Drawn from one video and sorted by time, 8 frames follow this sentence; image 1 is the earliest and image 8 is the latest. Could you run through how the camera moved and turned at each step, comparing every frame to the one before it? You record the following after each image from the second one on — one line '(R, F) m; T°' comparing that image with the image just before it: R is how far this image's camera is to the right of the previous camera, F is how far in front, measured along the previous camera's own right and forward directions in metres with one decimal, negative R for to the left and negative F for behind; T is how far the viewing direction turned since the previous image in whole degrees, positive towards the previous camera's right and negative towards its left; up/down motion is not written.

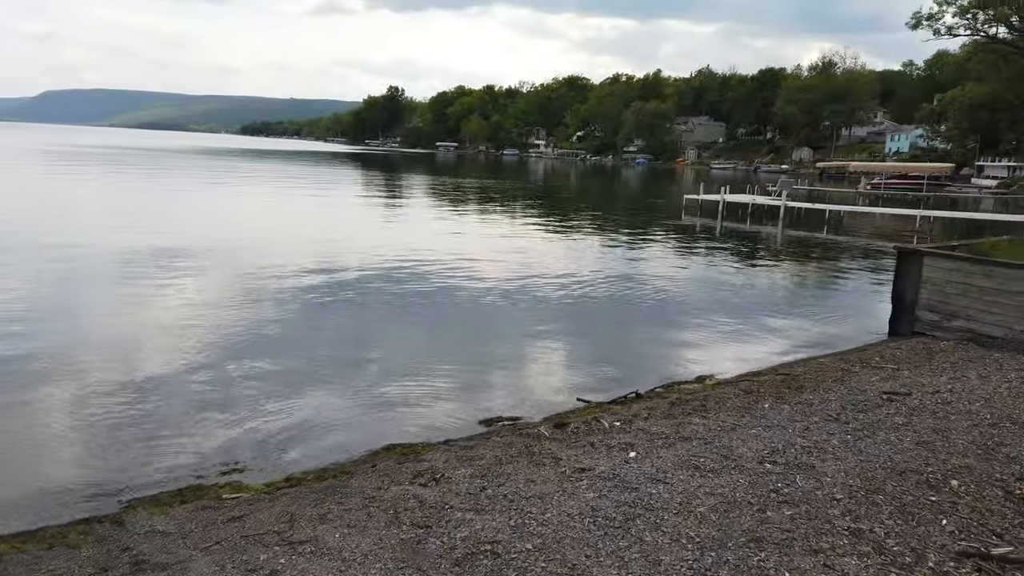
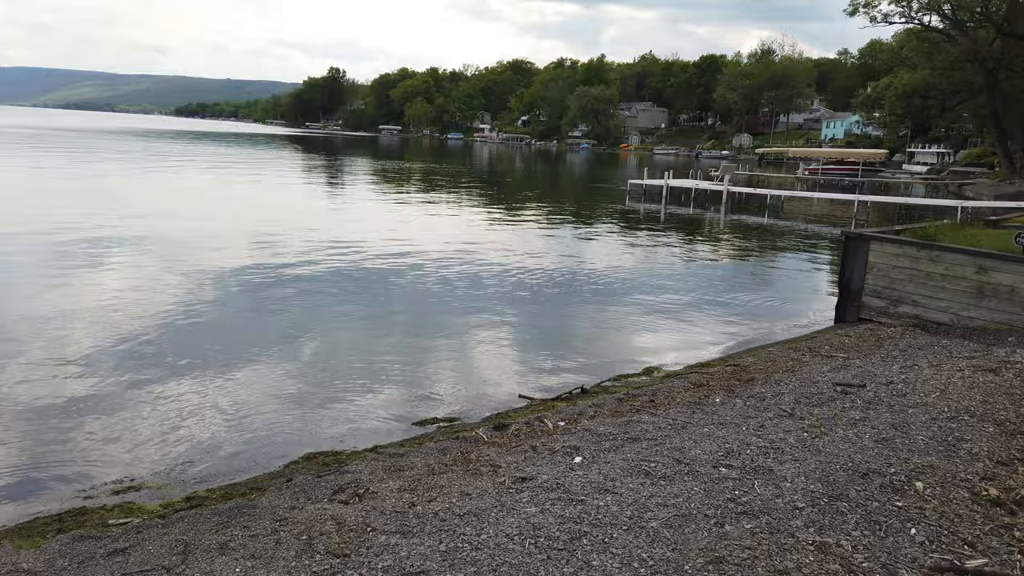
(+0.1, +0.4) m; +4°
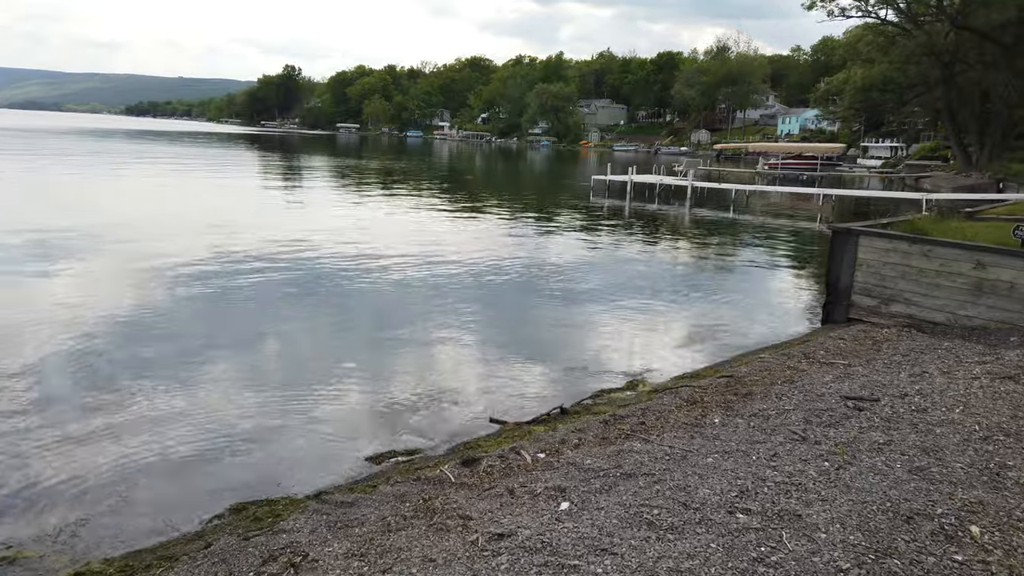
(0.0, +0.7) m; +3°
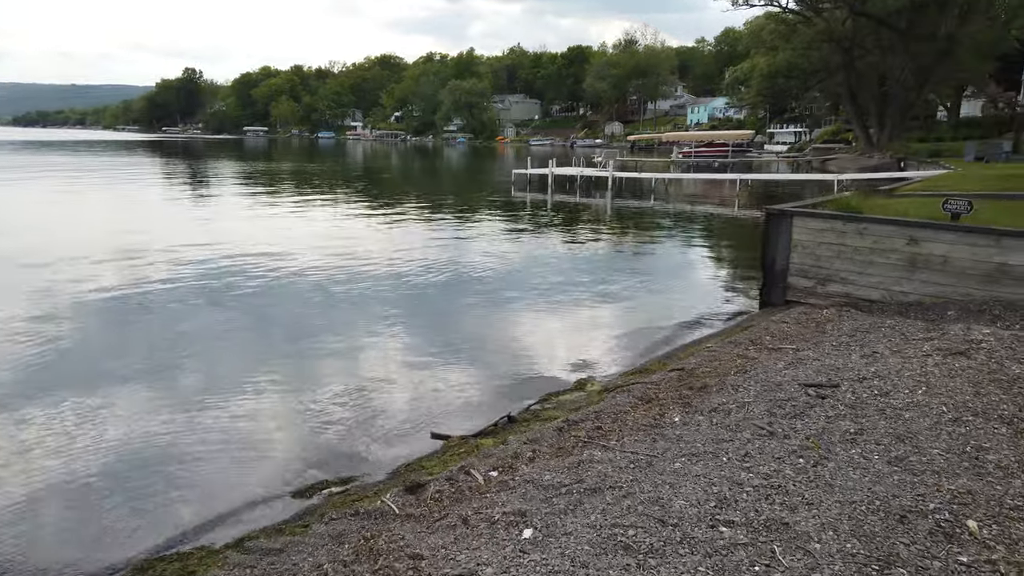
(-0.1, +0.4) m; +6°
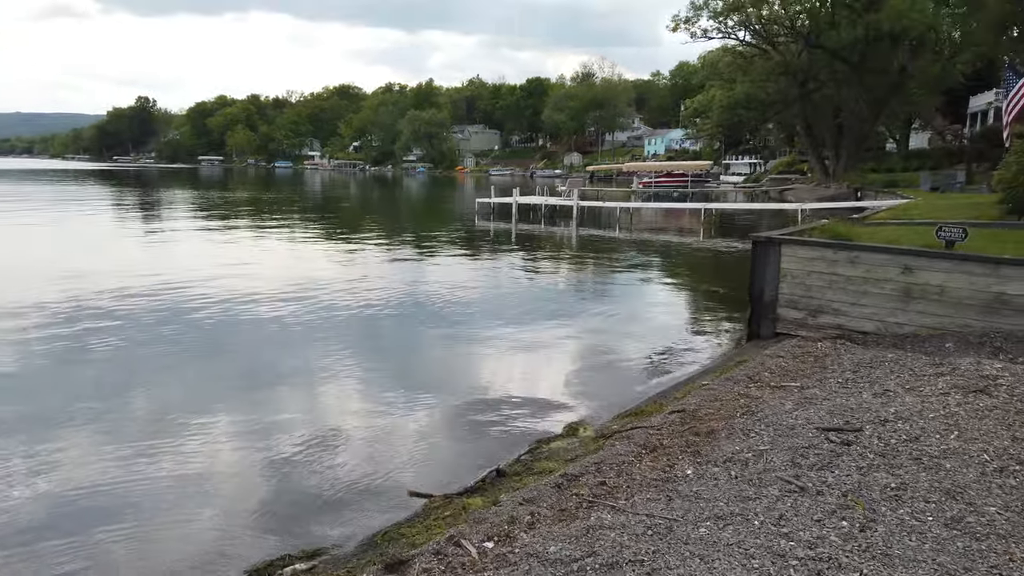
(-0.2, +0.5) m; +3°
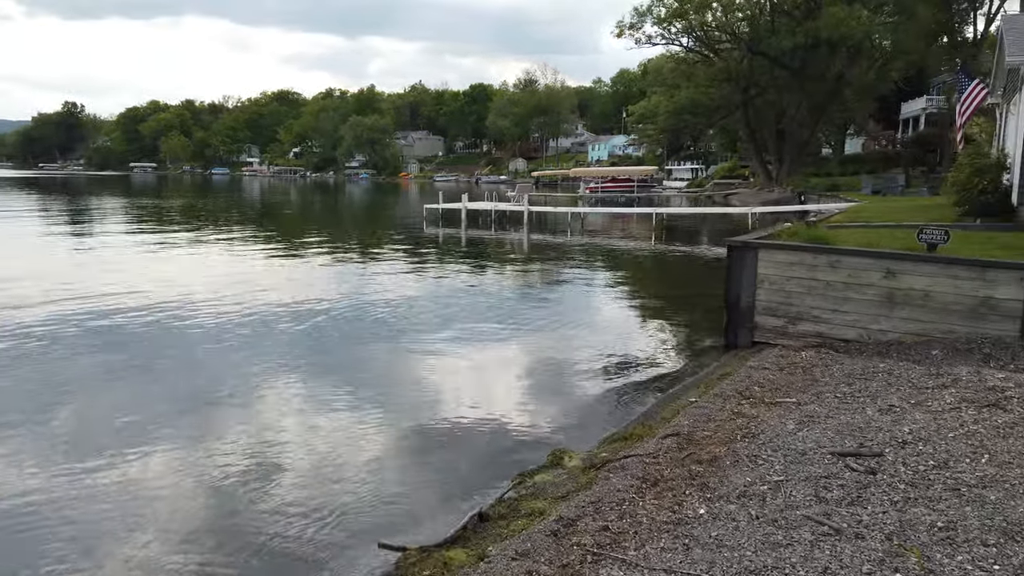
(-0.2, +0.5) m; +4°
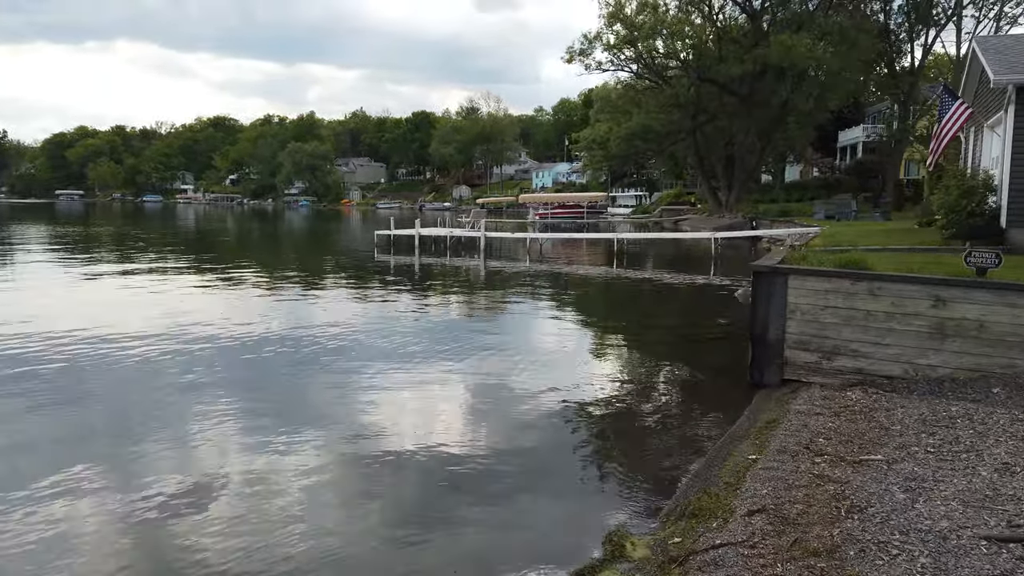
(-0.5, +1.0) m; +4°
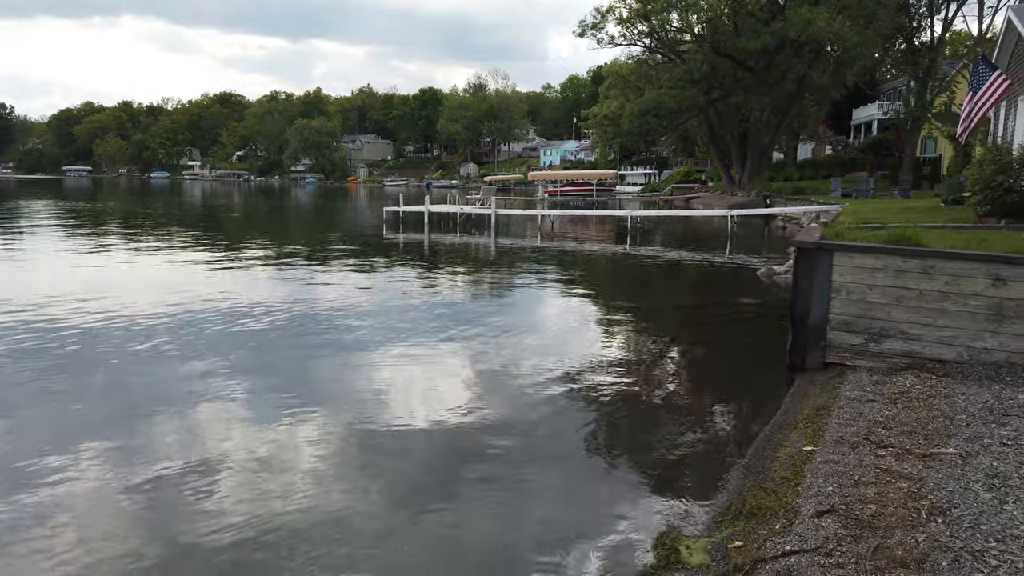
(-0.1, +0.4) m; 0°
